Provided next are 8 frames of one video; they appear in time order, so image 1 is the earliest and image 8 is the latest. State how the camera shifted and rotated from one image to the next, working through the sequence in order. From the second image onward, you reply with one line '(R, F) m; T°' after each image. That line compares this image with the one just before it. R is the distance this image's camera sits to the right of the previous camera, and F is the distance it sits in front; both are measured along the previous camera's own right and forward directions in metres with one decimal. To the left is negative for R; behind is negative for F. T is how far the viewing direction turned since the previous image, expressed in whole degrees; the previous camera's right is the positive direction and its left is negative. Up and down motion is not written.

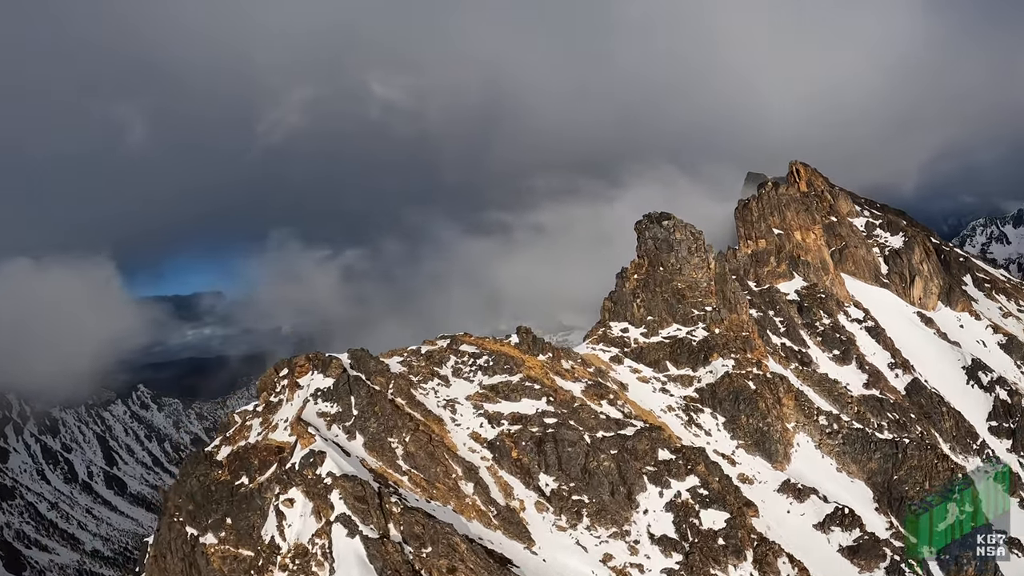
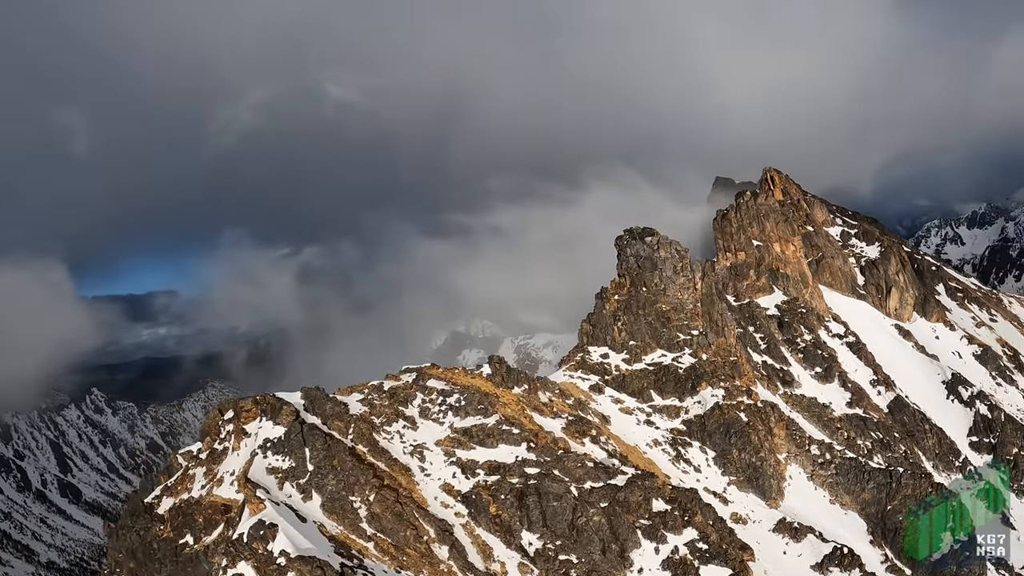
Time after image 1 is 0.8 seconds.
(-1.5, +9.3) m; +3°
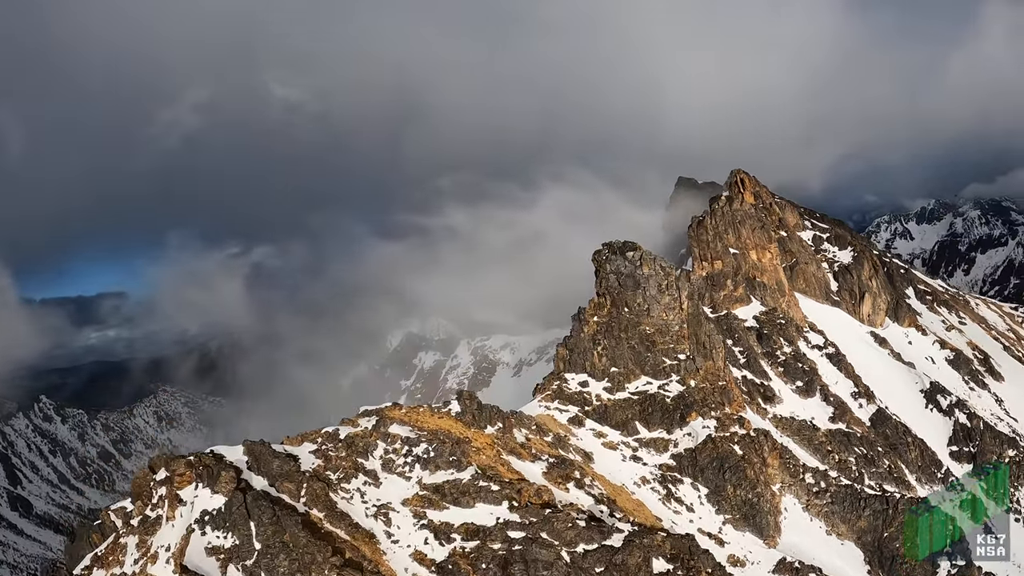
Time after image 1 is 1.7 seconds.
(-1.7, +10.0) m; +3°
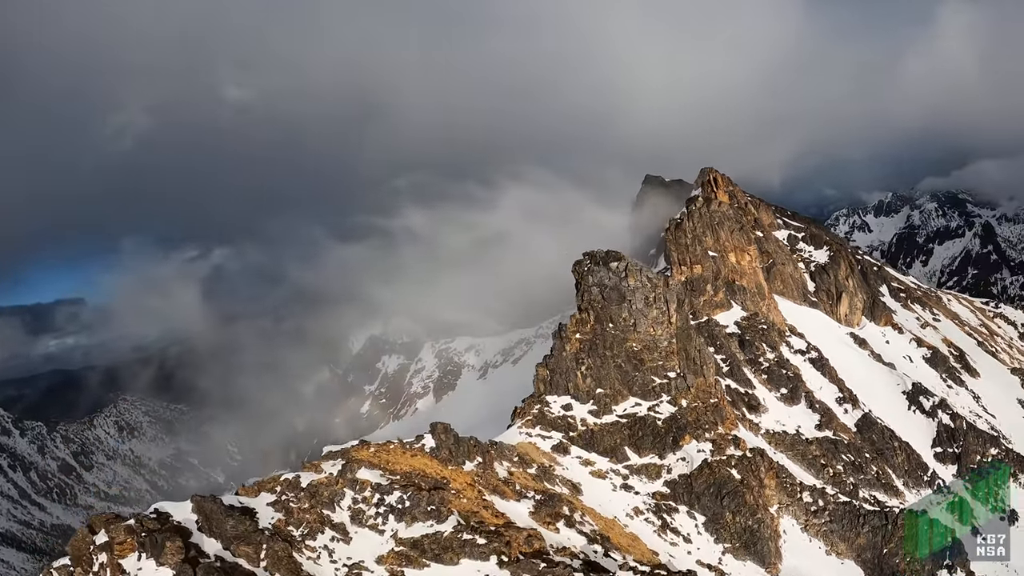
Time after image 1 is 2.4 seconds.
(-1.4, +7.7) m; +3°
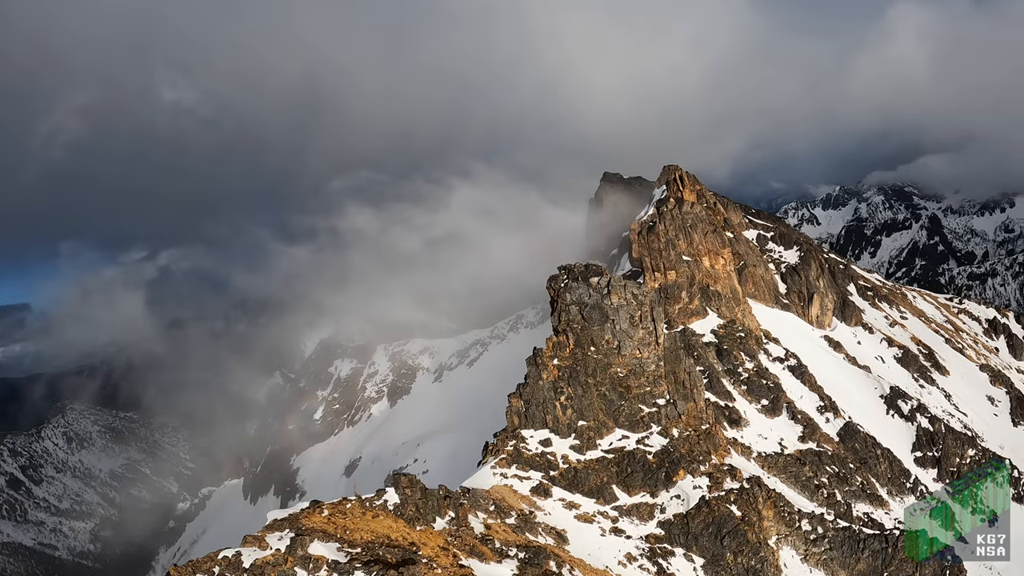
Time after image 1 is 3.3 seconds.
(-1.6, +10.2) m; +3°
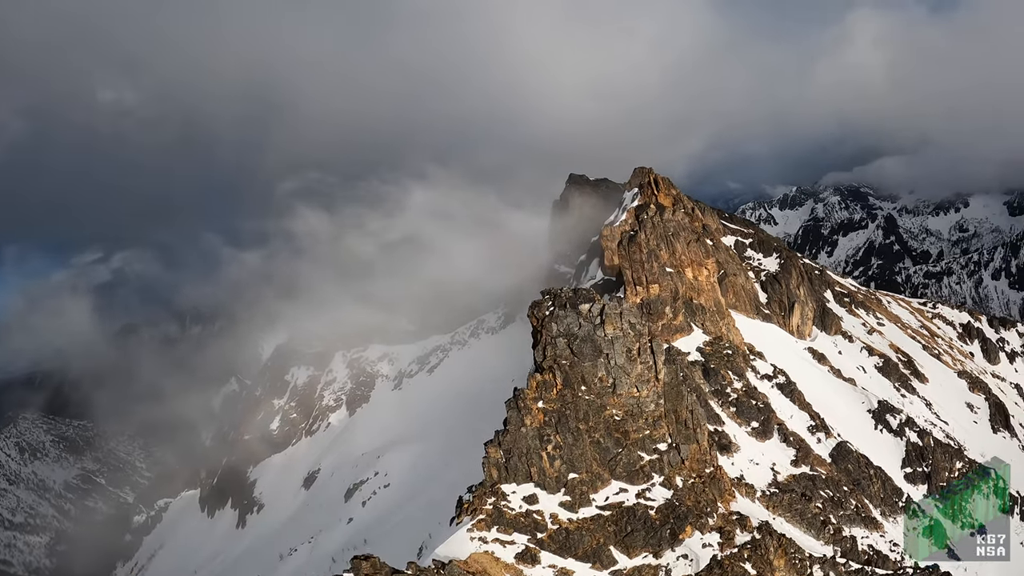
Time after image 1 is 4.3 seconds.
(-1.5, +11.7) m; +3°
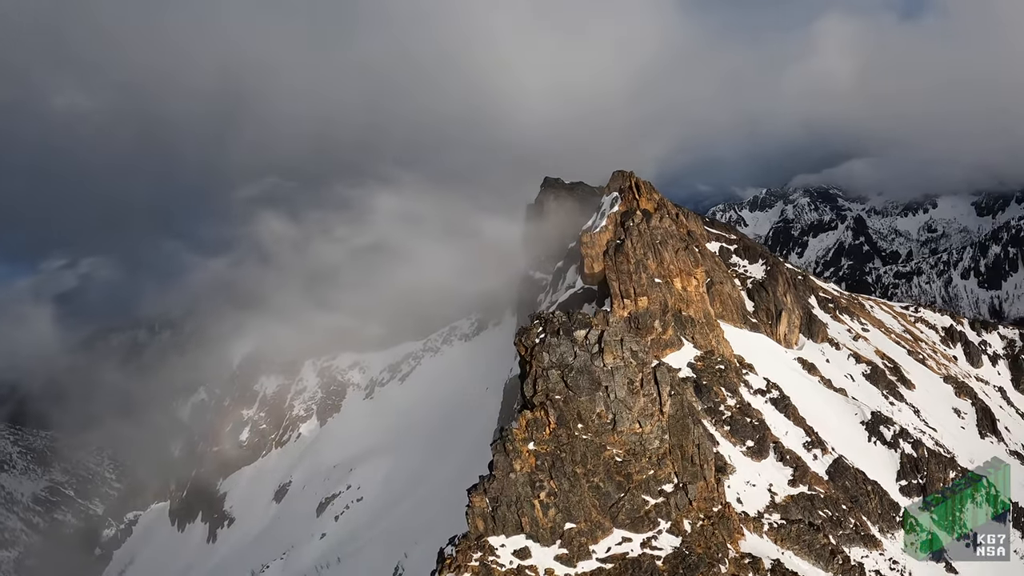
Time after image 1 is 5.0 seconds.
(-1.0, +8.4) m; +2°
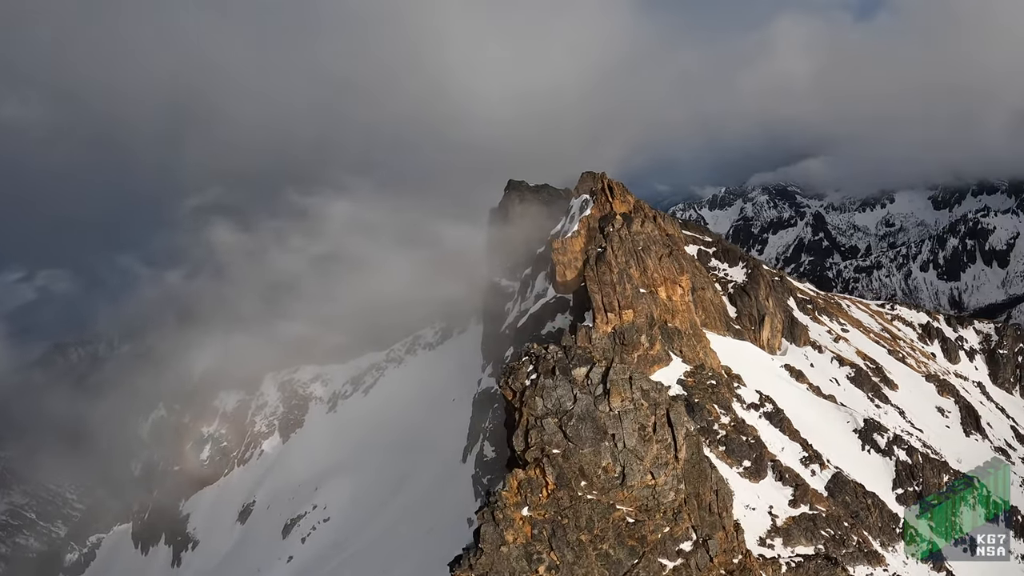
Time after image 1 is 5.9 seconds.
(-1.3, +10.4) m; +3°
